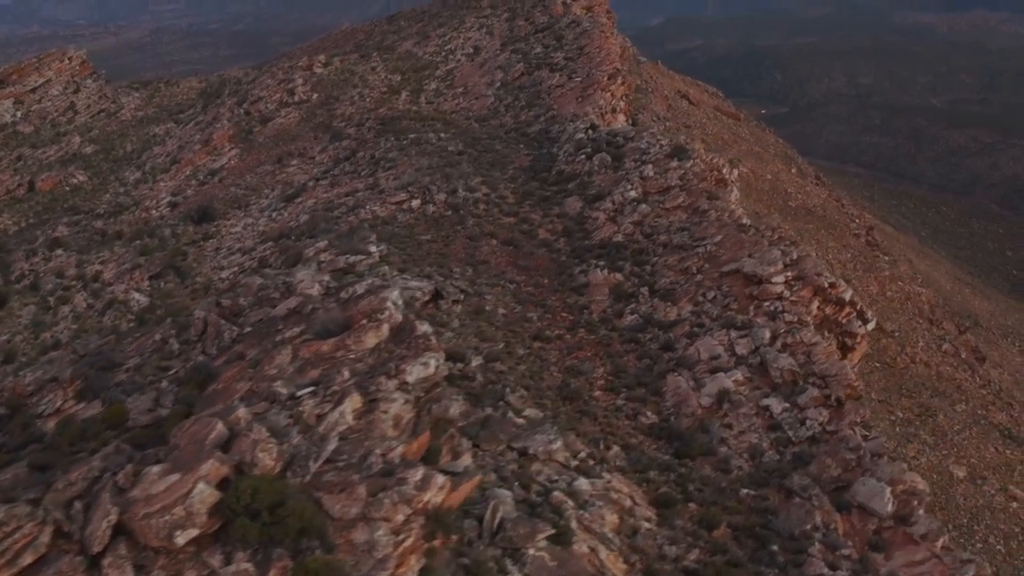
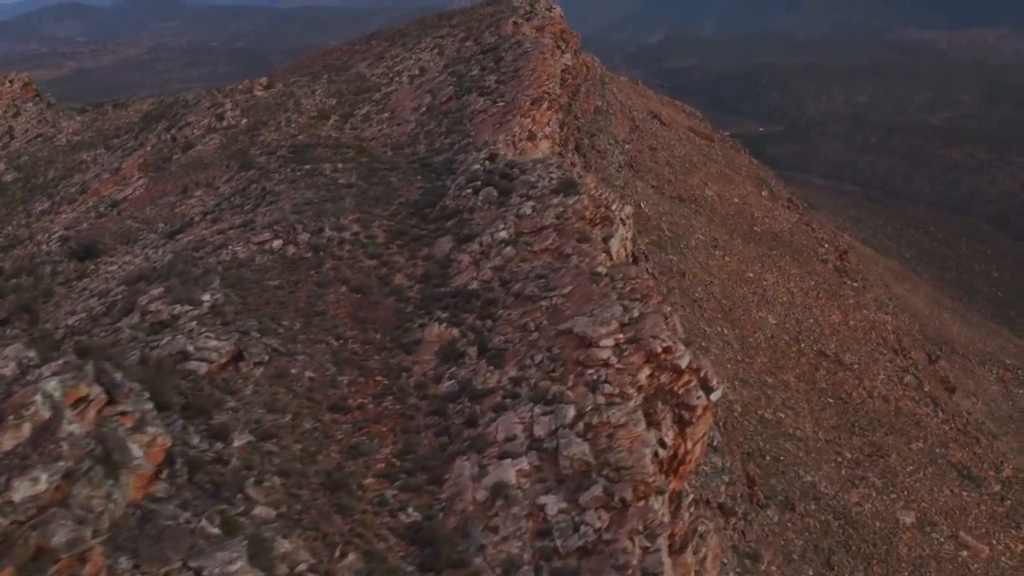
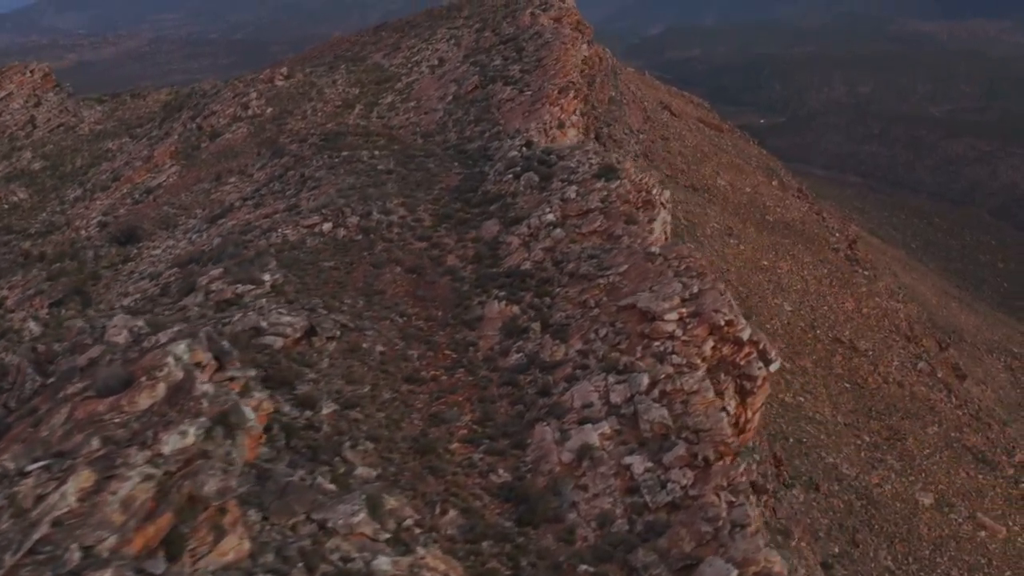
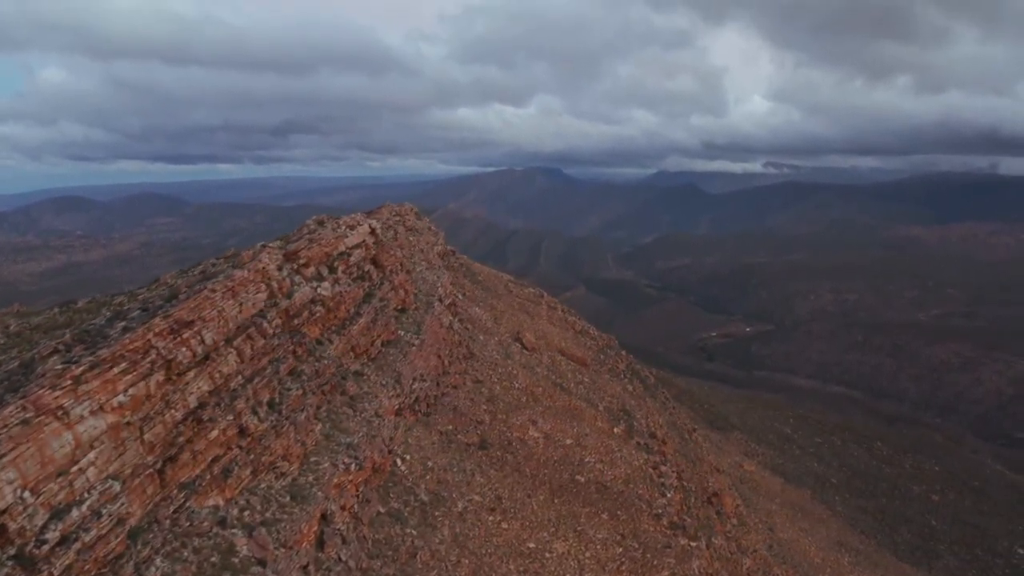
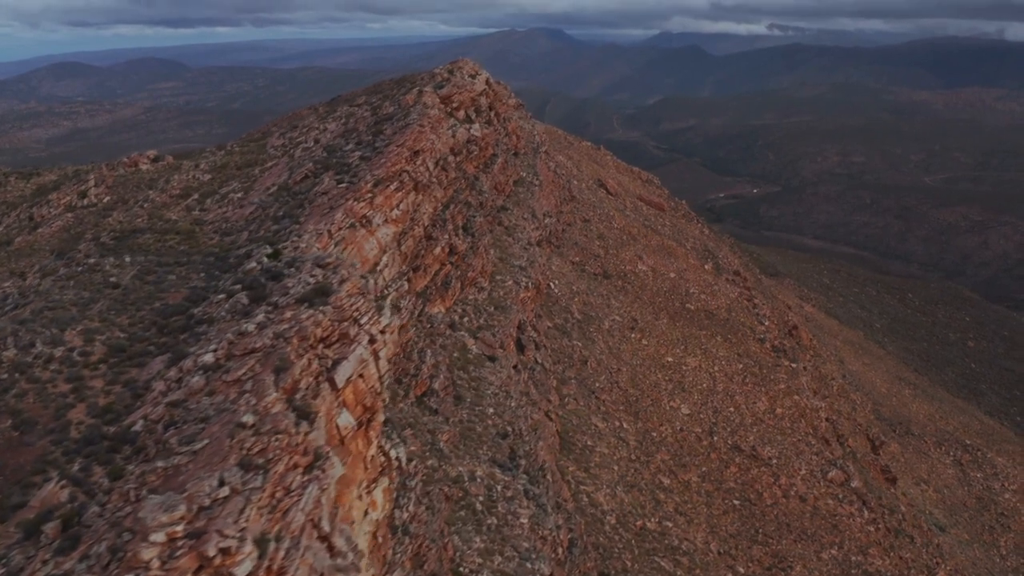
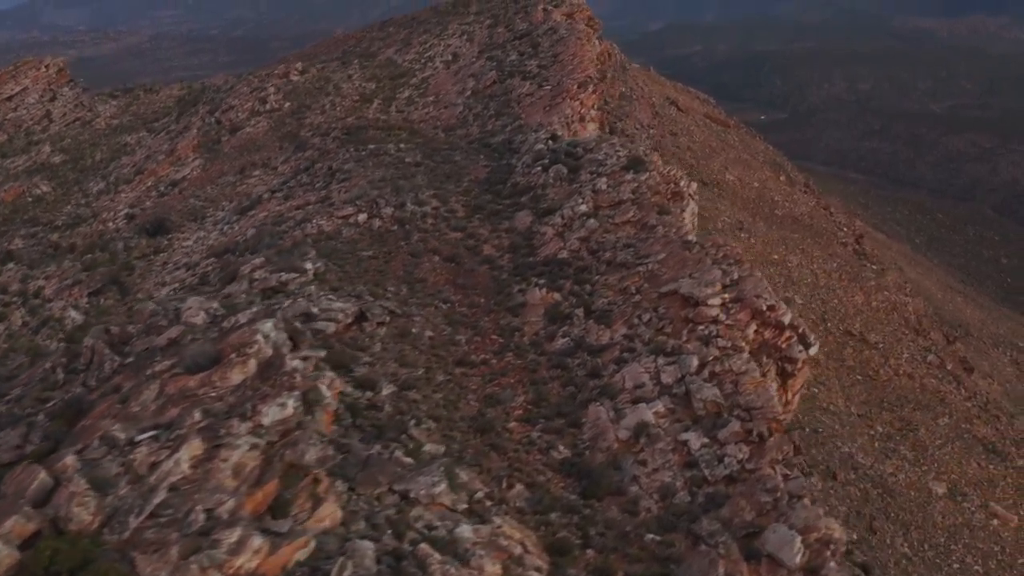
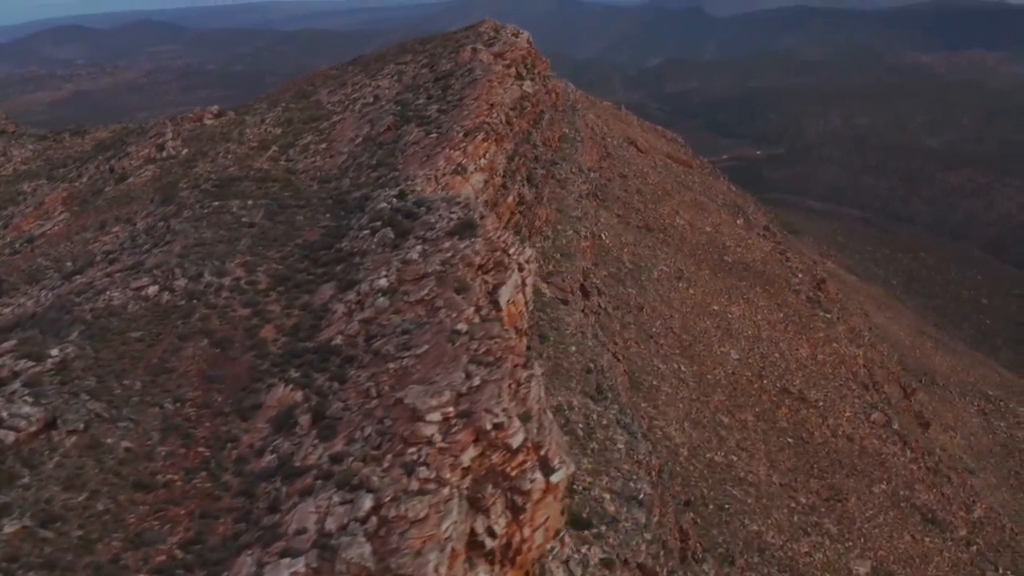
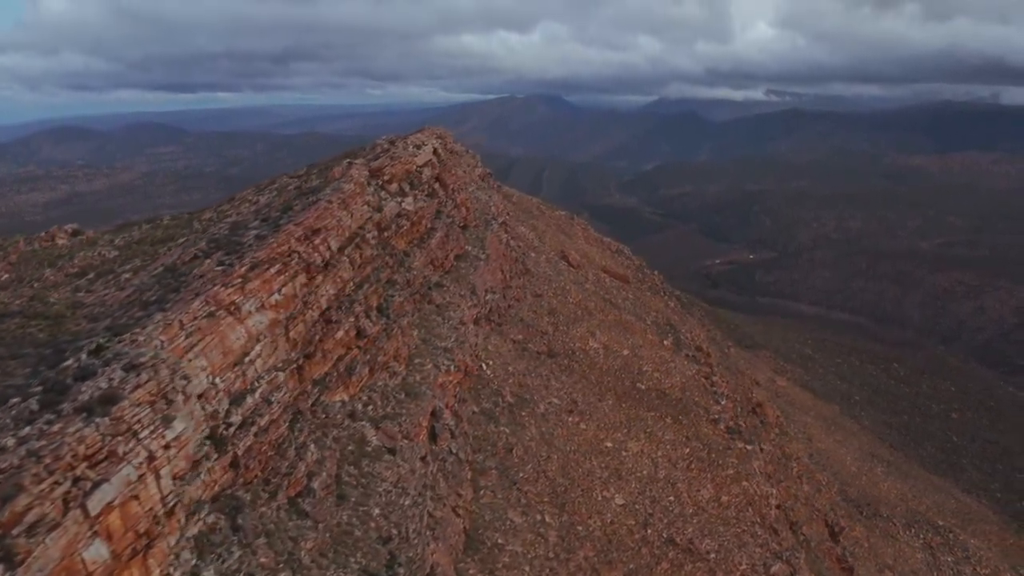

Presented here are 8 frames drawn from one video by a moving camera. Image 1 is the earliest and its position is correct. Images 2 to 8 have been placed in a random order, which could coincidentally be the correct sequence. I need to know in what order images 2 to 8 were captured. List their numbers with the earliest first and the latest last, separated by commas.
6, 3, 2, 7, 5, 8, 4
